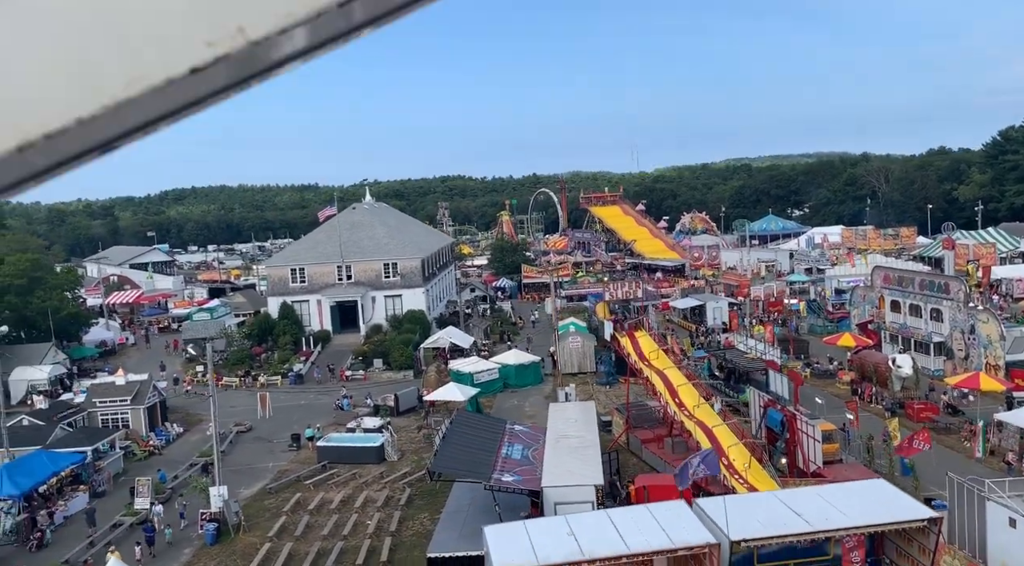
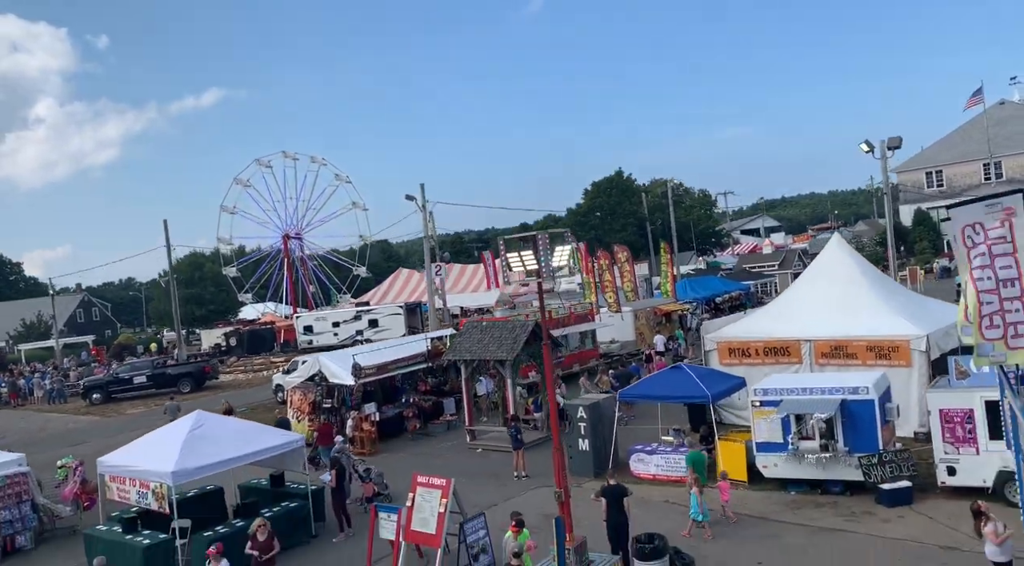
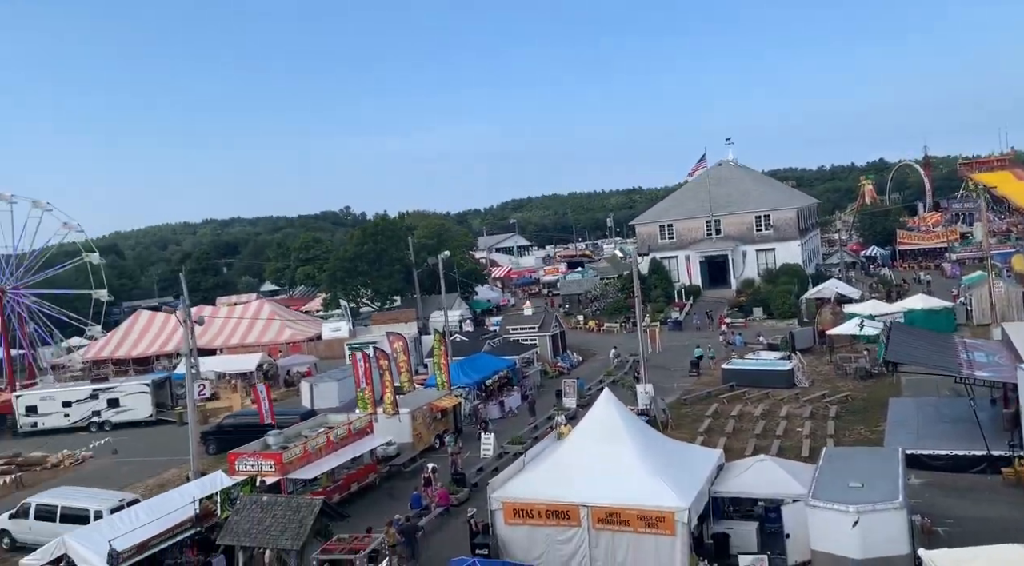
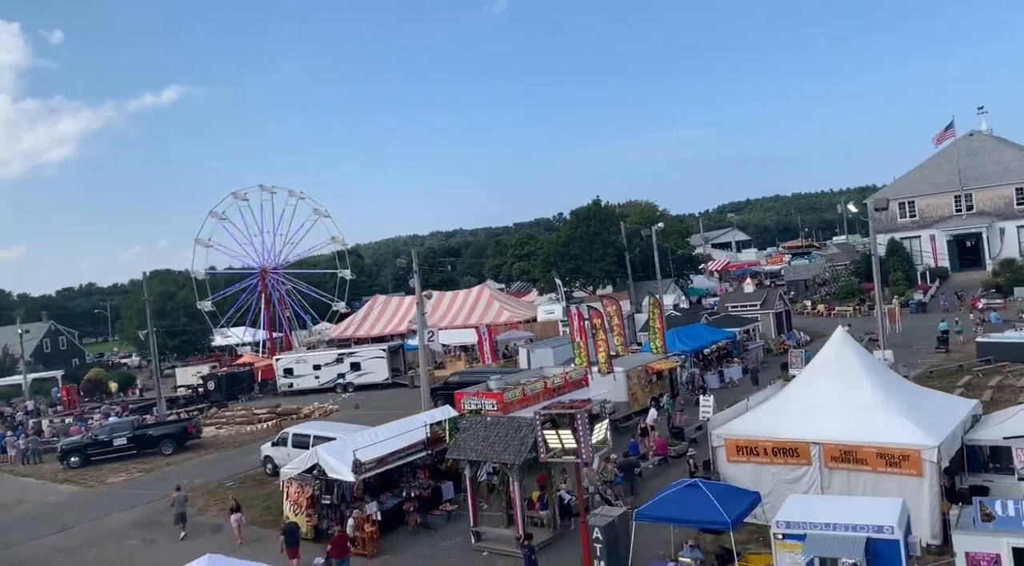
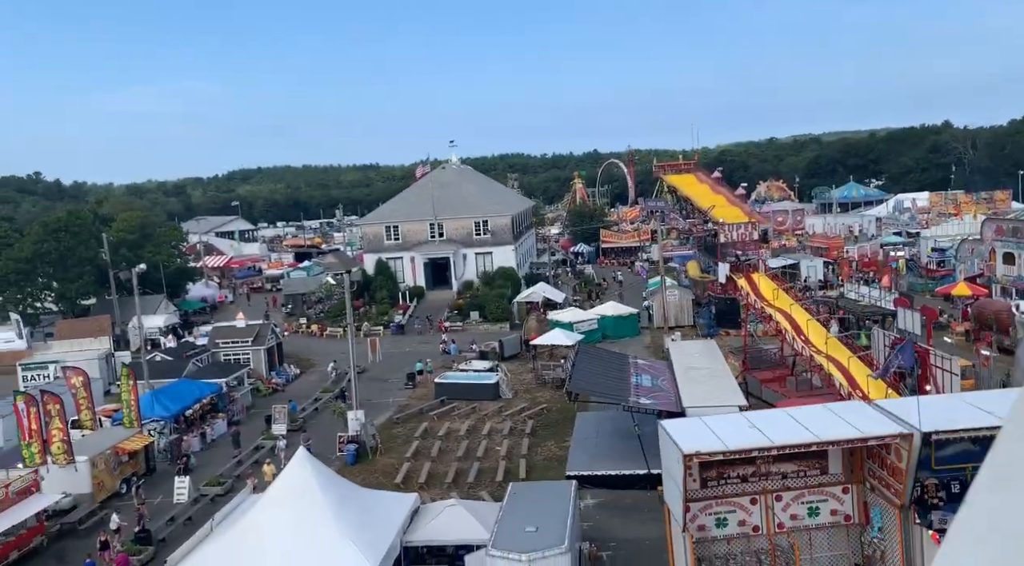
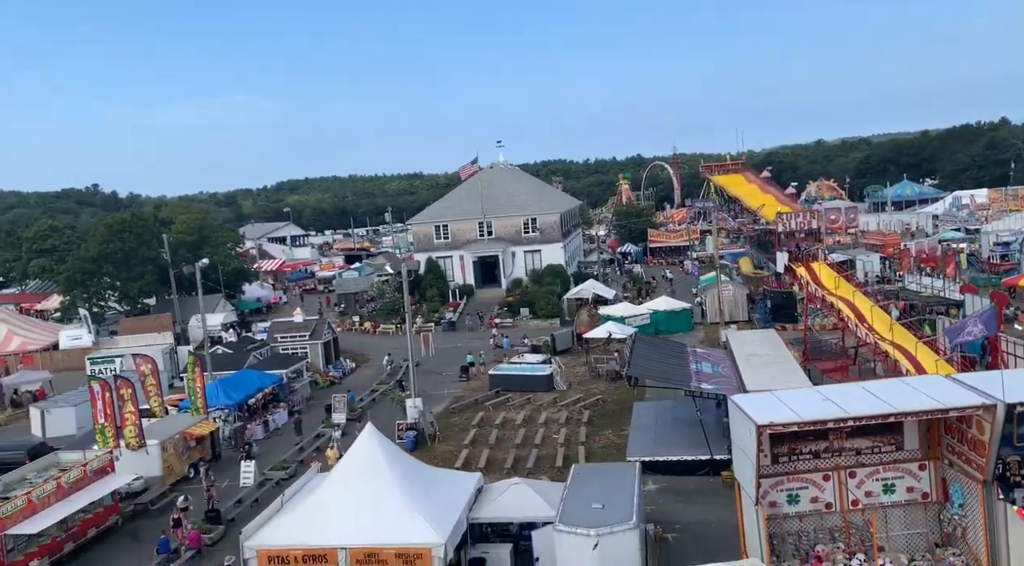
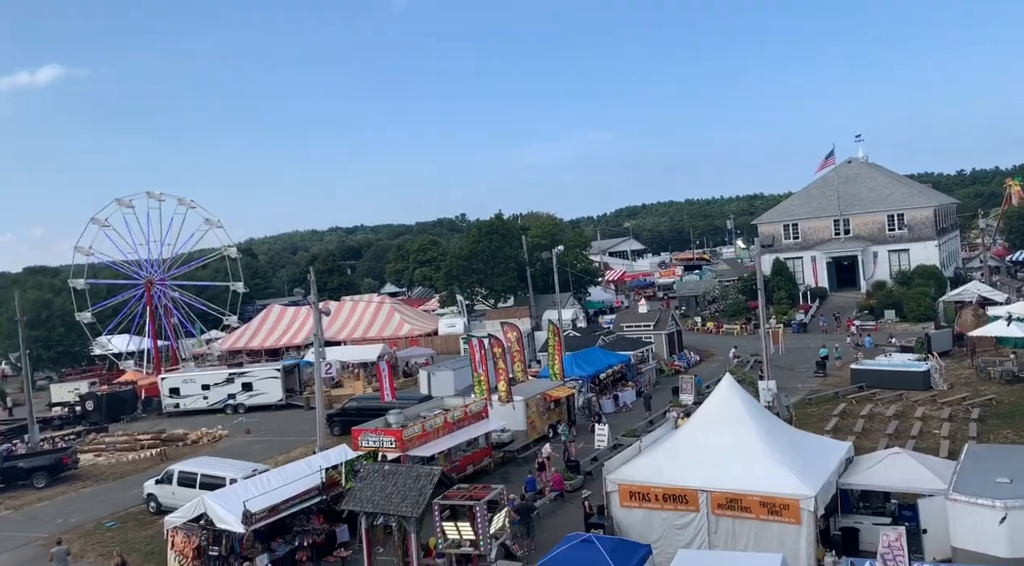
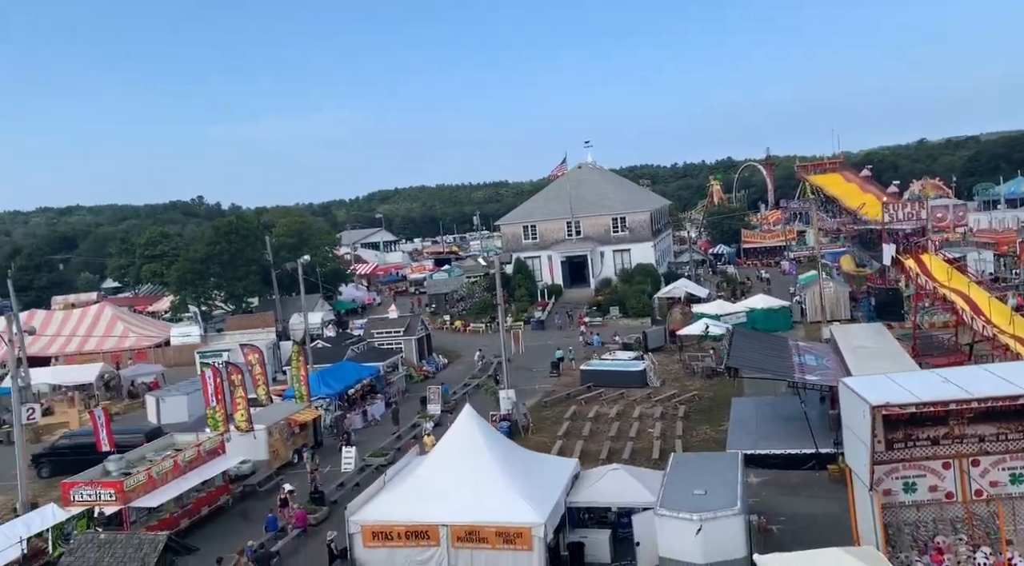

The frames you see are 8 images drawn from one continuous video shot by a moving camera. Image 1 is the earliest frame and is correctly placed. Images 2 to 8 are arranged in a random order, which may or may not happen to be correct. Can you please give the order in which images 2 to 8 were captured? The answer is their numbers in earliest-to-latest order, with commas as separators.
5, 6, 8, 3, 7, 4, 2
